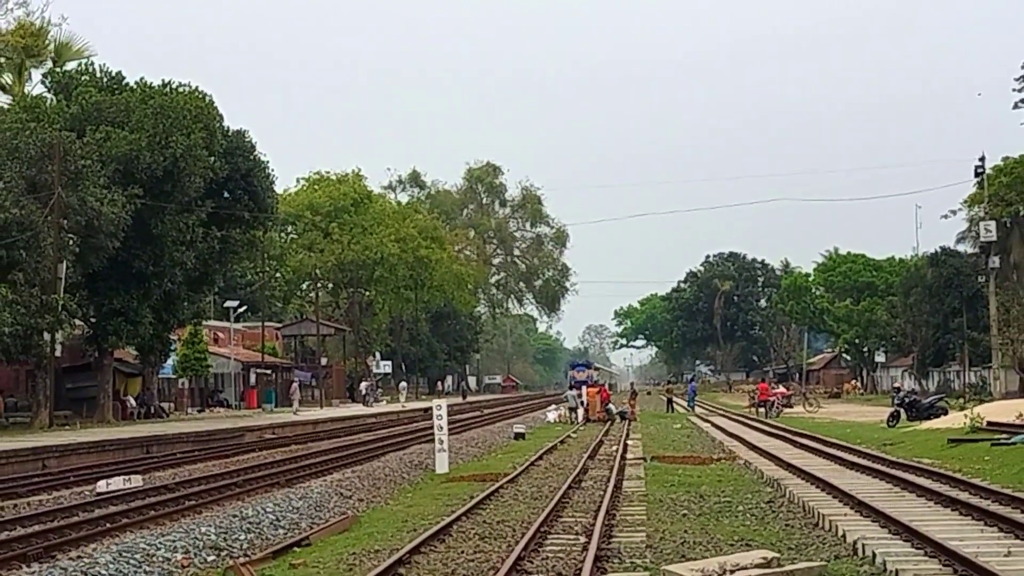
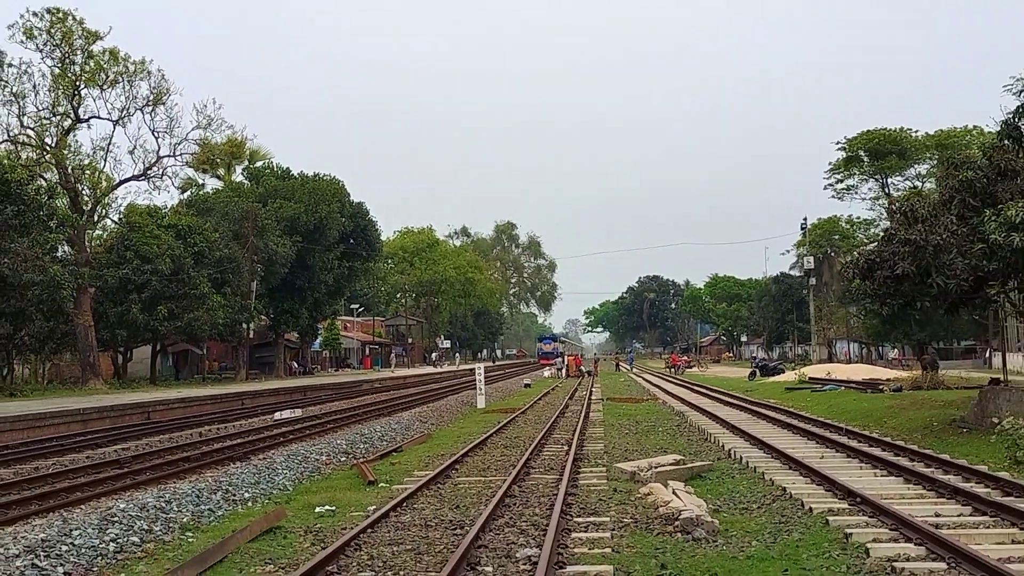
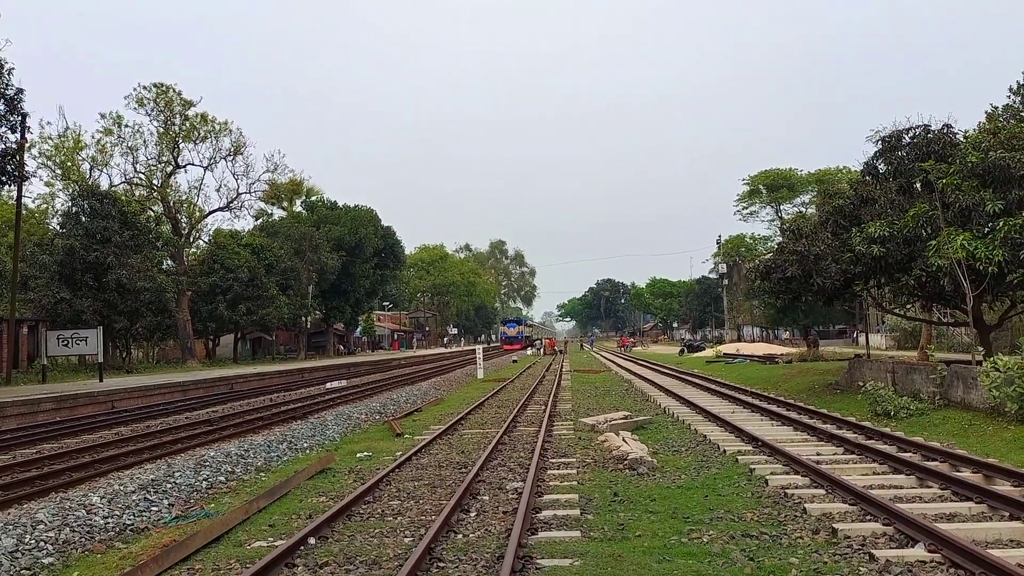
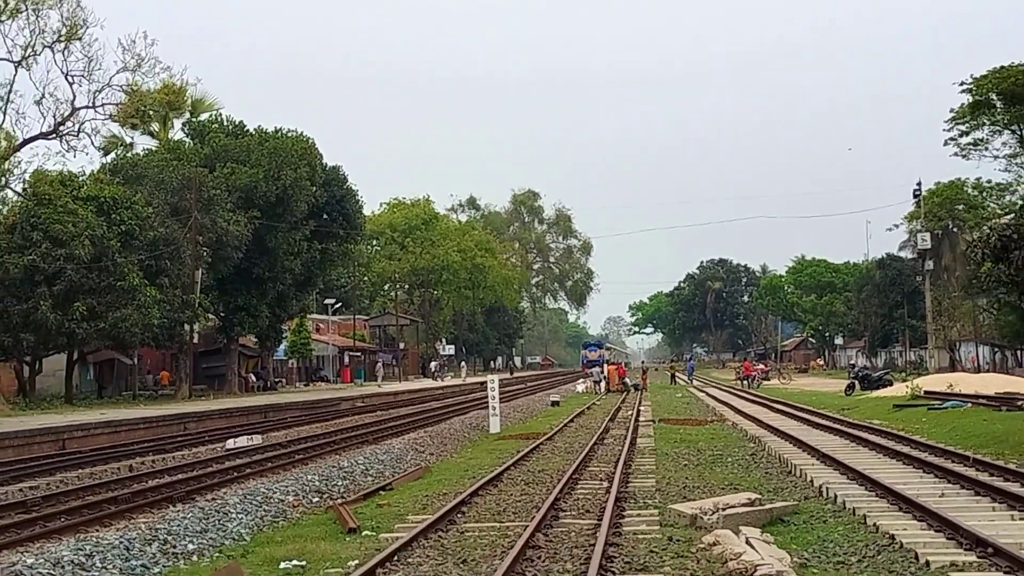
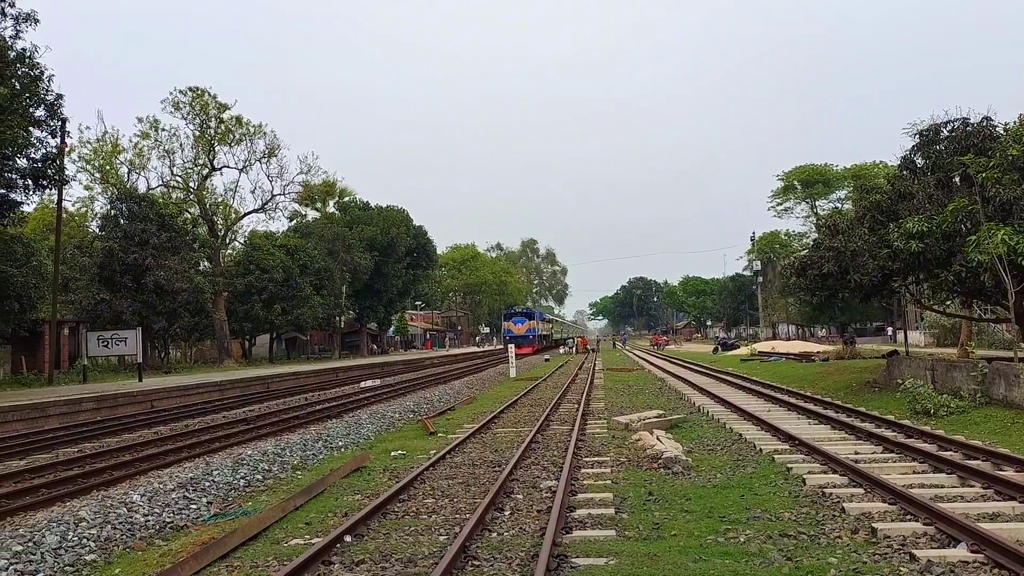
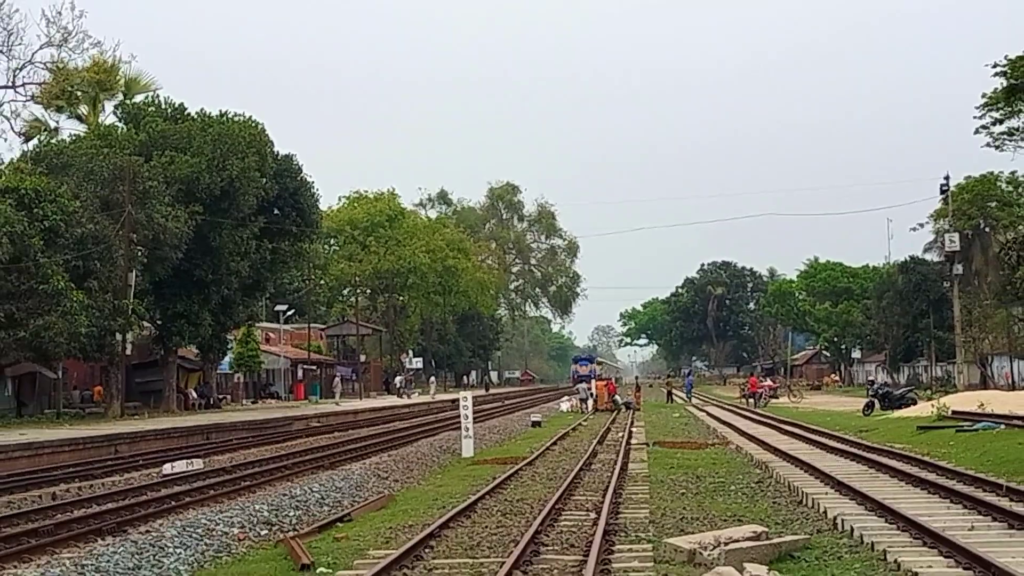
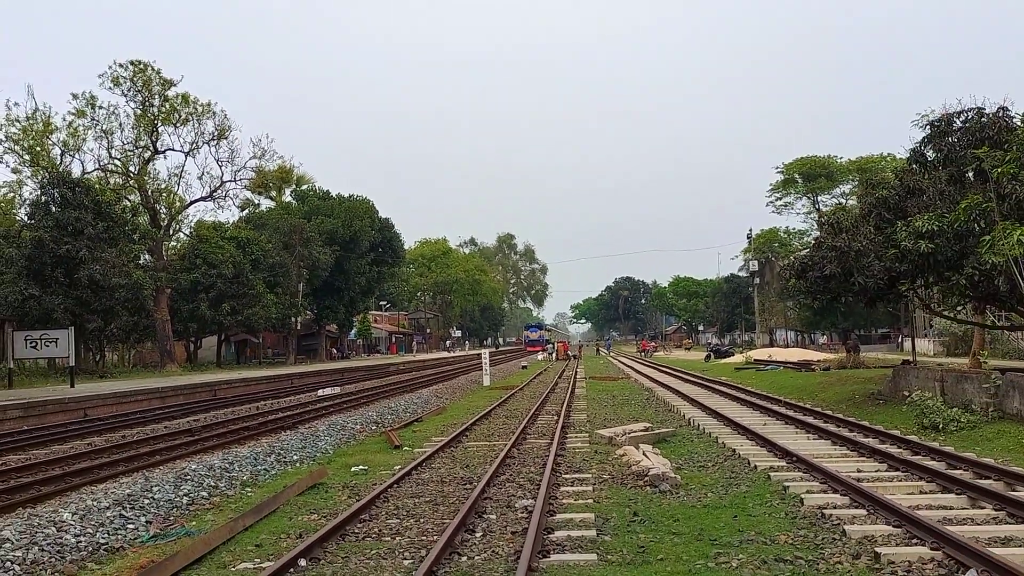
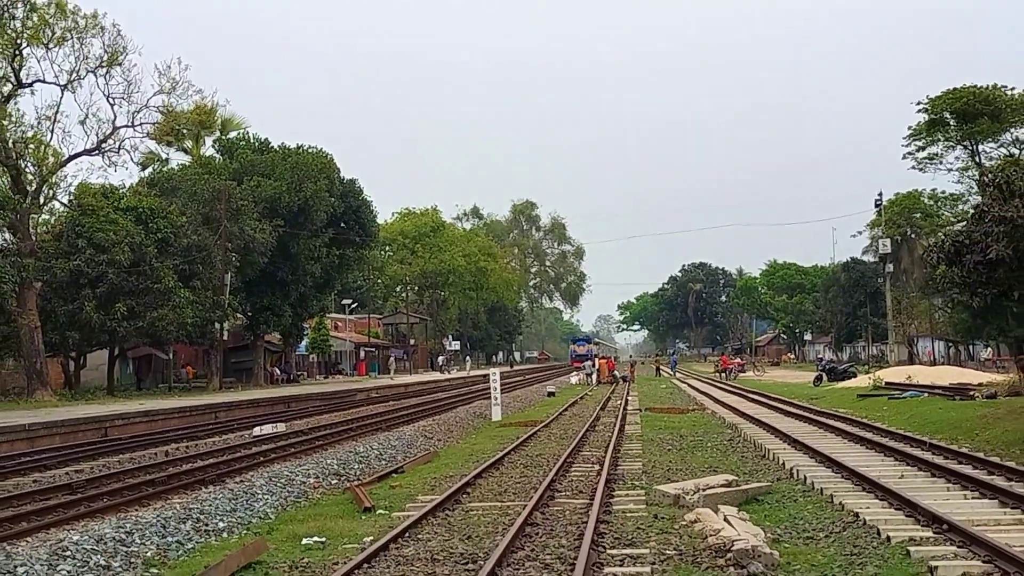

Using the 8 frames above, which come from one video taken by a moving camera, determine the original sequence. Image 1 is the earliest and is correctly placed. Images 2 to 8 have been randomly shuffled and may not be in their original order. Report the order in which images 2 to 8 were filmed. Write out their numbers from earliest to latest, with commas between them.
6, 4, 8, 2, 7, 3, 5
